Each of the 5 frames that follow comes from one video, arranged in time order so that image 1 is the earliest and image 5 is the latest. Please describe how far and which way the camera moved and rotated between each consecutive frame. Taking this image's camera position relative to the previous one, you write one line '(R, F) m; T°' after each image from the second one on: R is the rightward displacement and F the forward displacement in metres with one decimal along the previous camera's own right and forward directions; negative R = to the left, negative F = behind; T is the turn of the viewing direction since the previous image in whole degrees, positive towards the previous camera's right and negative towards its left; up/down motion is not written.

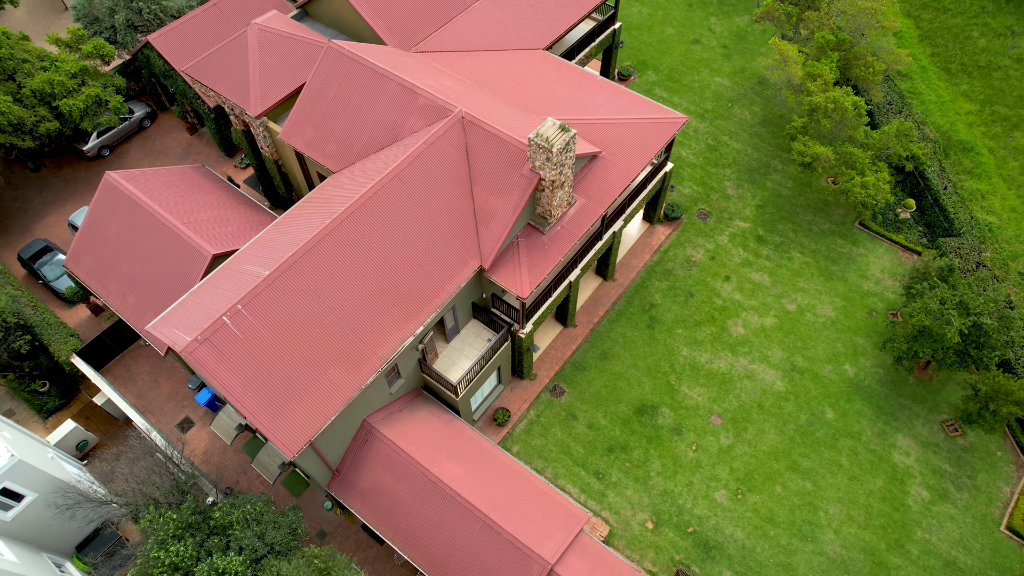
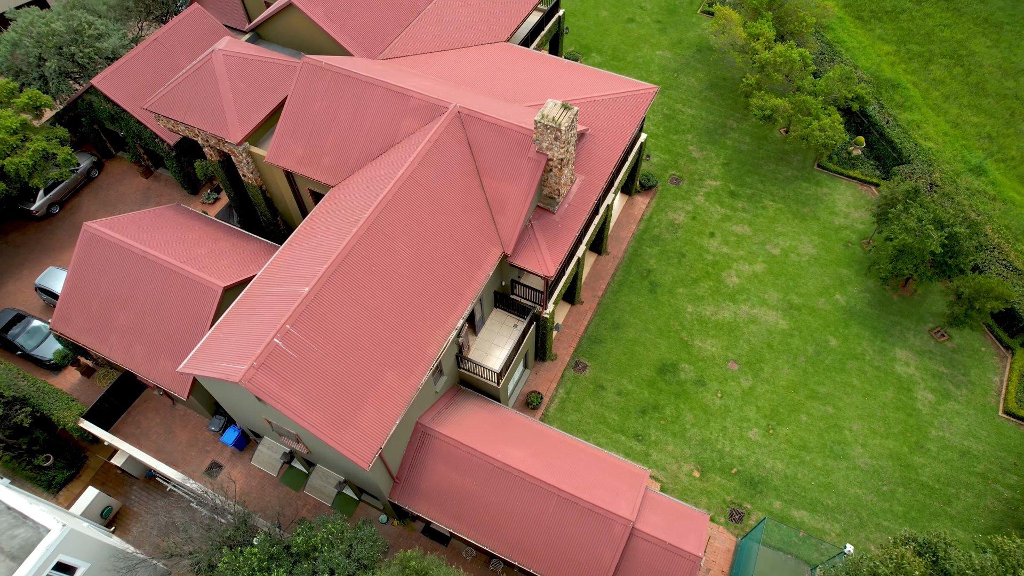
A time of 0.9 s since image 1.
(-3.6, -0.3) m; +6°
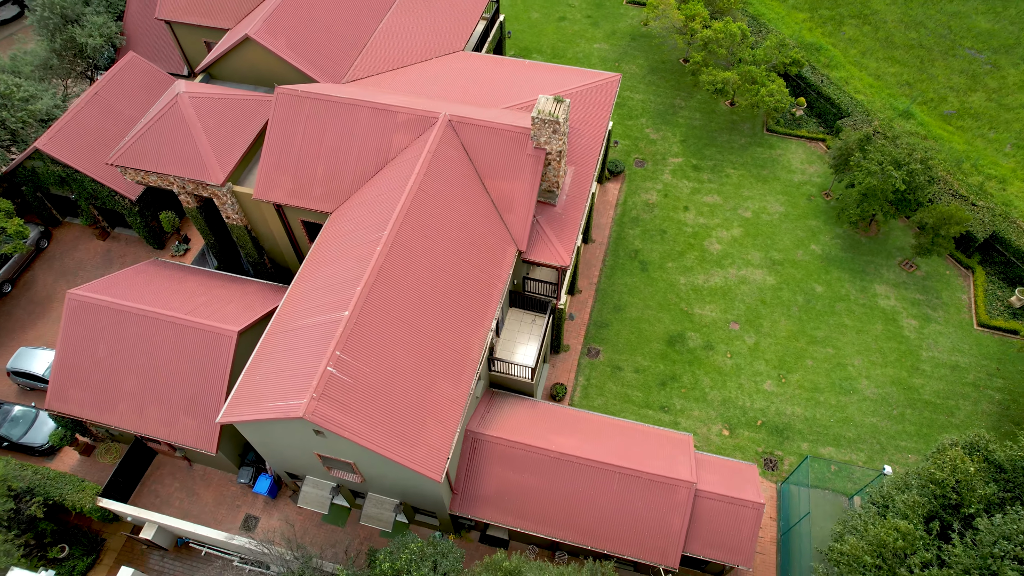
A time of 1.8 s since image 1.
(-3.5, -0.2) m; +6°
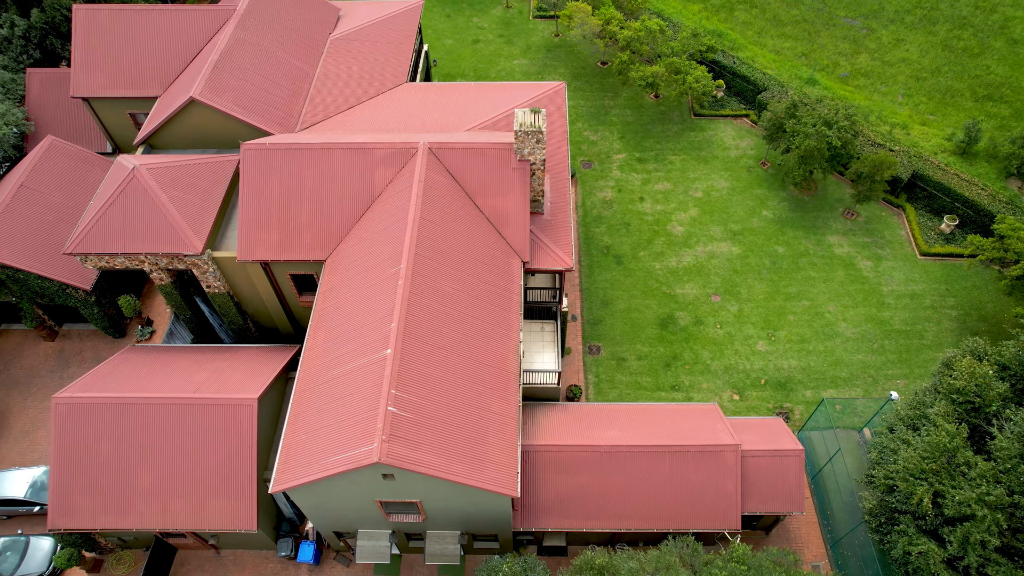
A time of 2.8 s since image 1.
(-3.8, -0.1) m; +8°
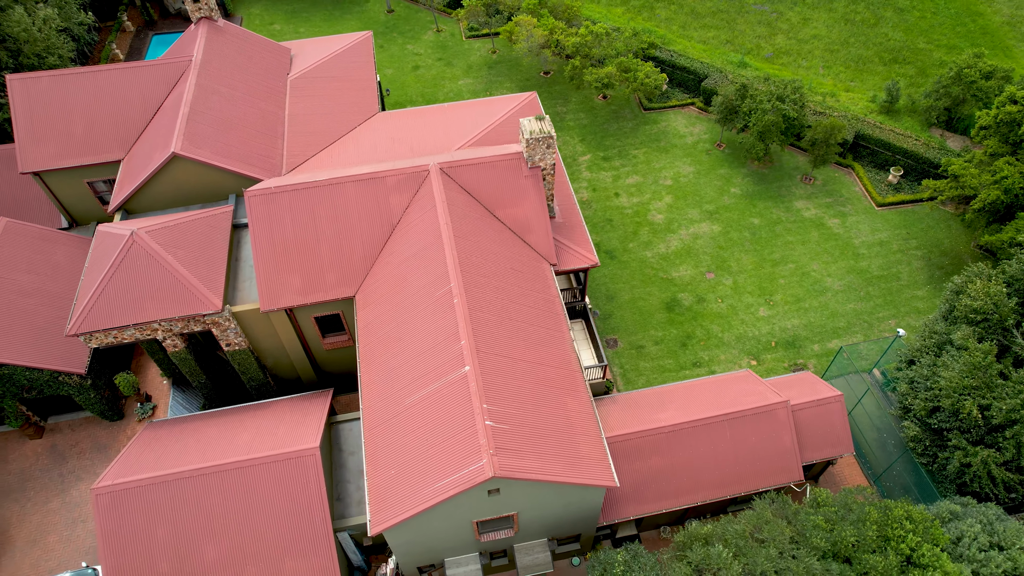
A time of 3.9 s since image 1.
(-4.5, 0.0) m; +8°
